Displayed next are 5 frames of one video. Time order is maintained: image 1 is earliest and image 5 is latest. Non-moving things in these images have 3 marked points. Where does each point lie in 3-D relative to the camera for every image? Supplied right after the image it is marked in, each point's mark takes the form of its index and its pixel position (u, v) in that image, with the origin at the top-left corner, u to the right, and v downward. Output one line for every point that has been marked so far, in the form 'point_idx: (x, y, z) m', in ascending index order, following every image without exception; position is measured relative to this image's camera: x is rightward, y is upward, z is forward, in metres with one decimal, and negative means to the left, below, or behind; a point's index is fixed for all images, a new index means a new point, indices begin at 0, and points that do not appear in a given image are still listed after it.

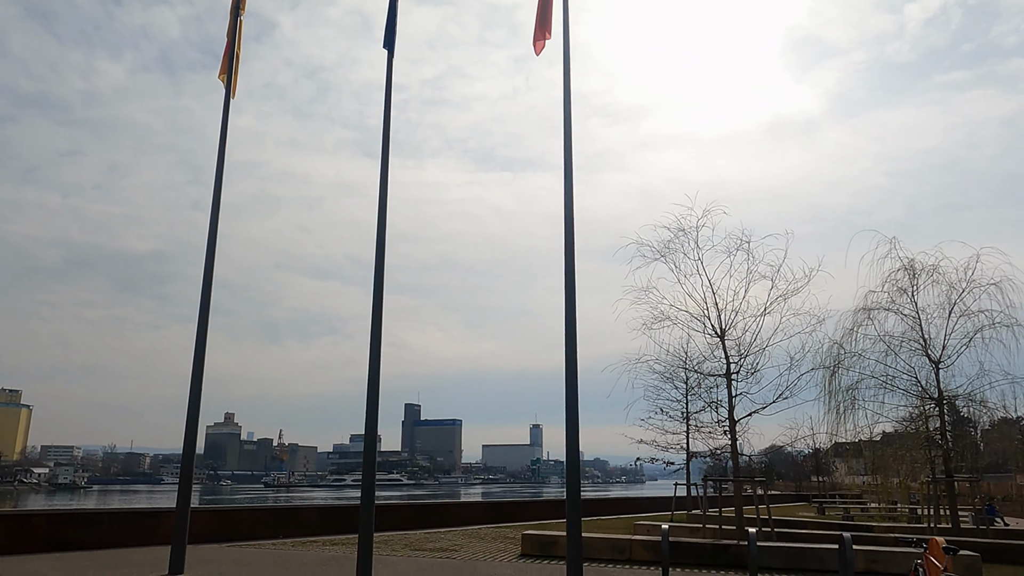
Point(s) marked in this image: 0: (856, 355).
0: (+8.6, -1.7, +18.7) m
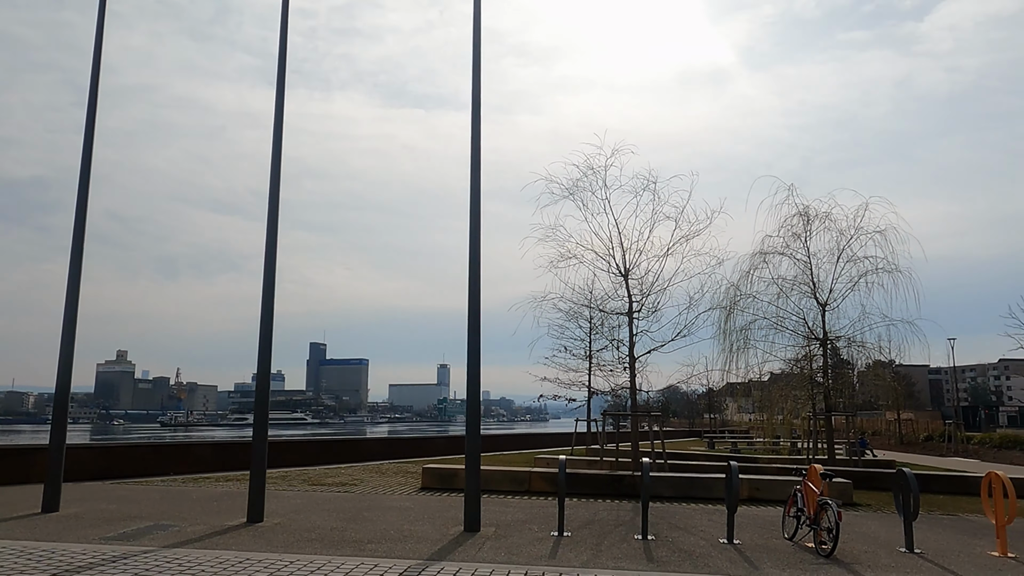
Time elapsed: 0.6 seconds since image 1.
0: (+6.2, -0.2, +19.4) m
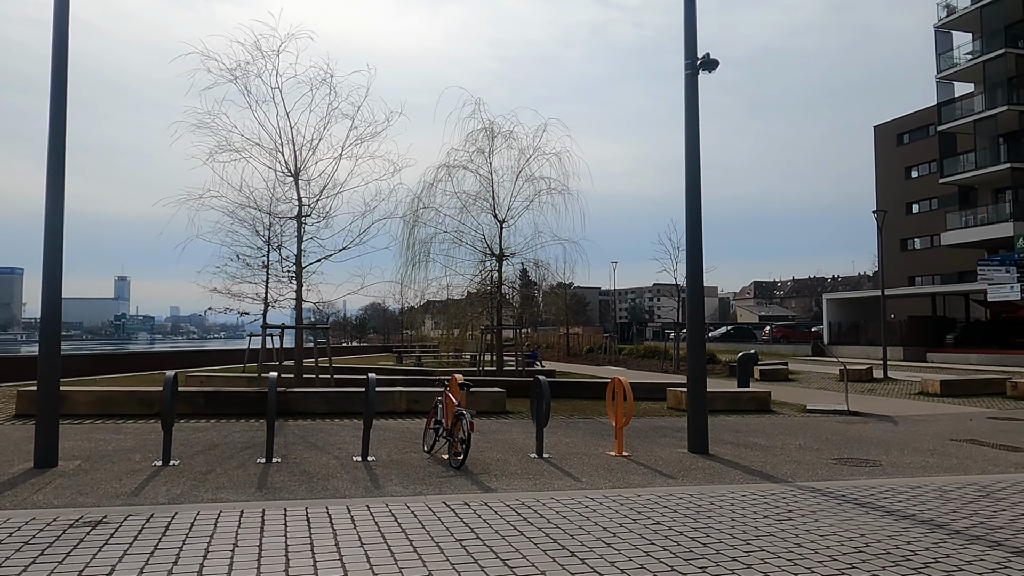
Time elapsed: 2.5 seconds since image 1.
0: (-2.0, +2.0, +19.1) m
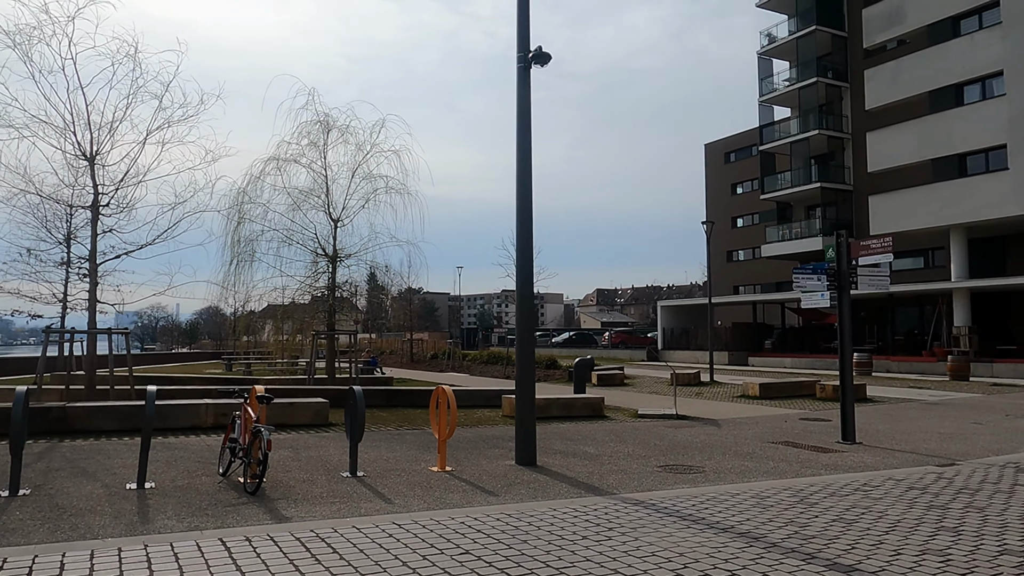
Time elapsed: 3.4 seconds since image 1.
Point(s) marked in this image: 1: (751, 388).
0: (-6.0, +2.0, +17.7) m
1: (+5.7, -2.4, +17.8) m
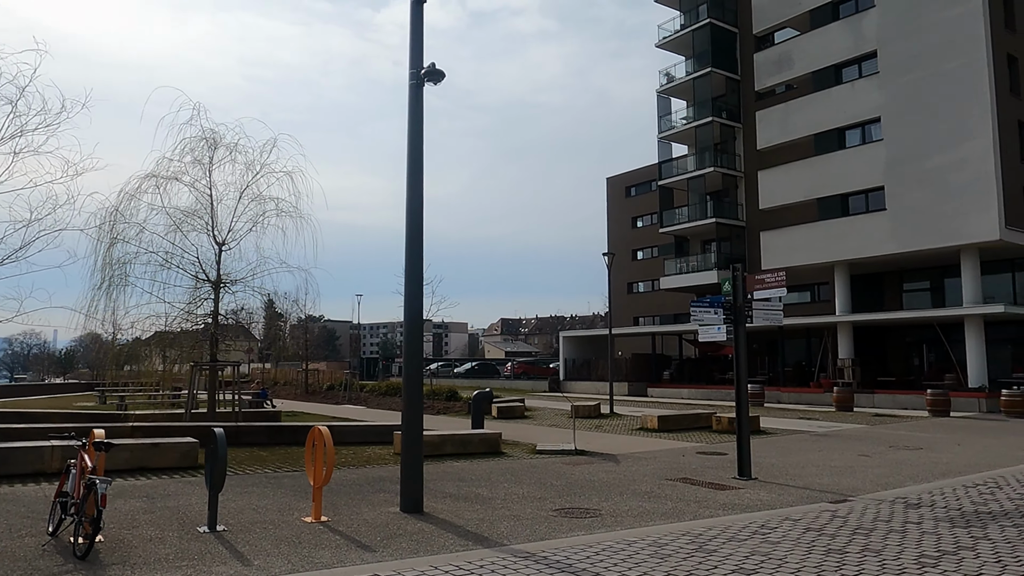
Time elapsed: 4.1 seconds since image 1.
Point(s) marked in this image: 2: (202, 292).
0: (-8.2, +1.4, +16.3) m
1: (+3.3, -3.1, +17.7) m
2: (-7.9, -0.1, +19.2) m
